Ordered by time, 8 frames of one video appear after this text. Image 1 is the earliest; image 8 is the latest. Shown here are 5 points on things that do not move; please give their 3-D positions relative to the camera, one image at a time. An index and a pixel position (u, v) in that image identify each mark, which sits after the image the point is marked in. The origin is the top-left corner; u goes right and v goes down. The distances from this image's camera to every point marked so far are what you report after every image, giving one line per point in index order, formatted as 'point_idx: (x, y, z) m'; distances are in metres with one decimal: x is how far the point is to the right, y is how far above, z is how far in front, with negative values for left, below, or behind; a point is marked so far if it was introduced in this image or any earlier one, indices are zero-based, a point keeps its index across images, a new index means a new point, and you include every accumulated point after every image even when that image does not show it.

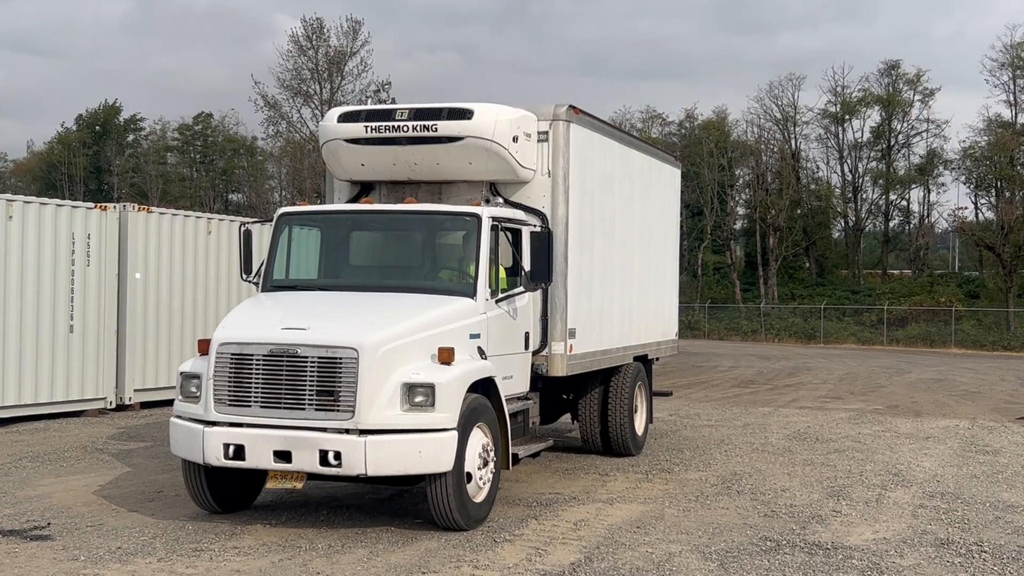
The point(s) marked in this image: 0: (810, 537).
0: (+2.8, -2.2, +5.7) m
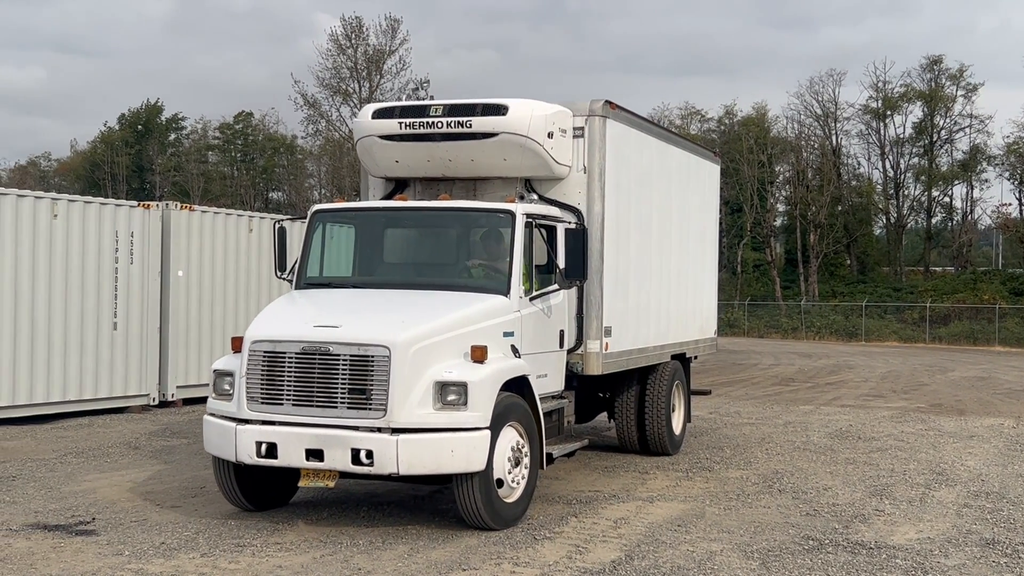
0: (+3.1, -2.2, +5.6) m
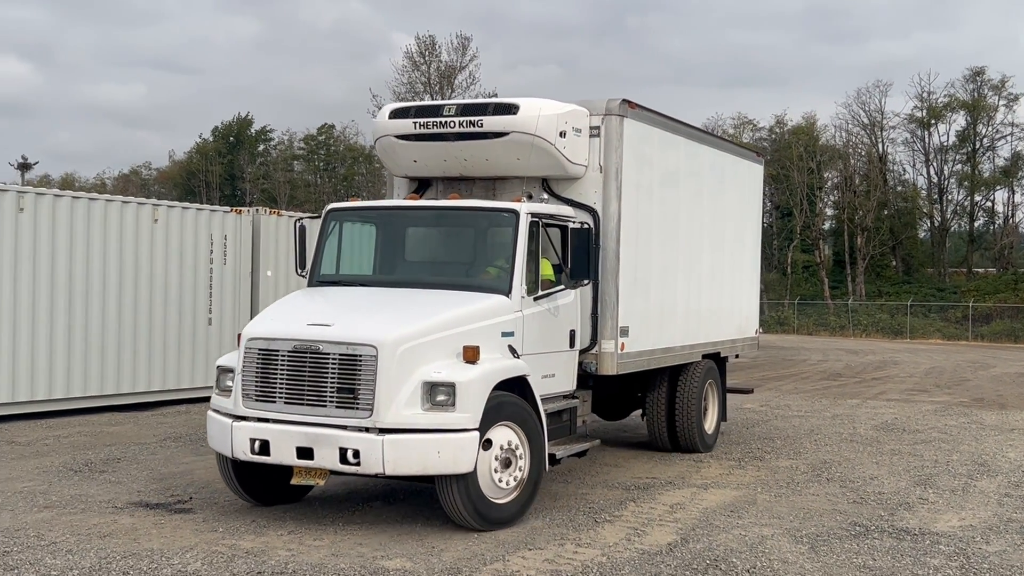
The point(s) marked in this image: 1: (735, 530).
0: (+3.6, -2.2, +5.9) m
1: (+1.9, -2.0, +5.4) m
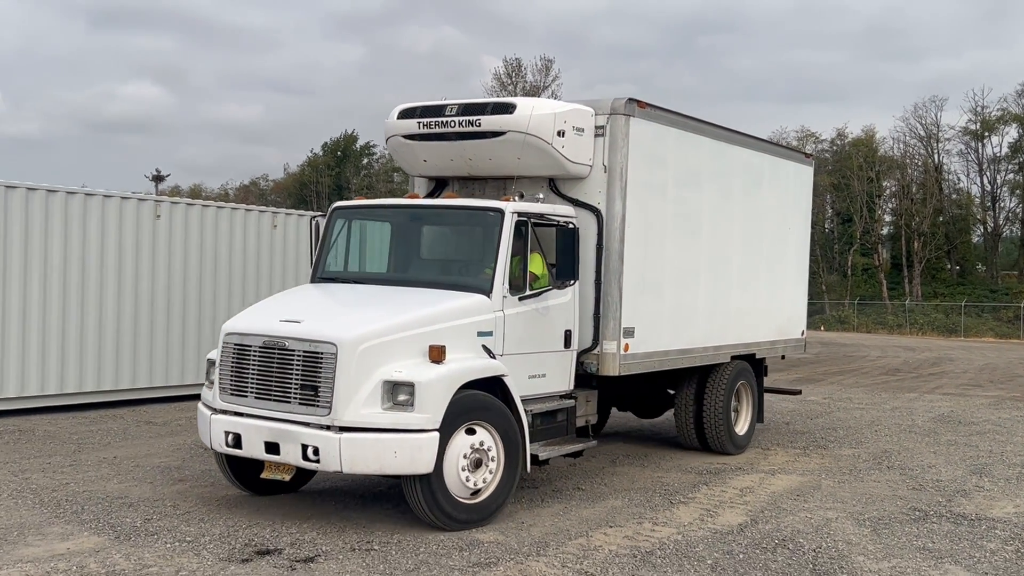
0: (+4.3, -2.2, +6.2) m
1: (+2.6, -2.0, +5.7) m
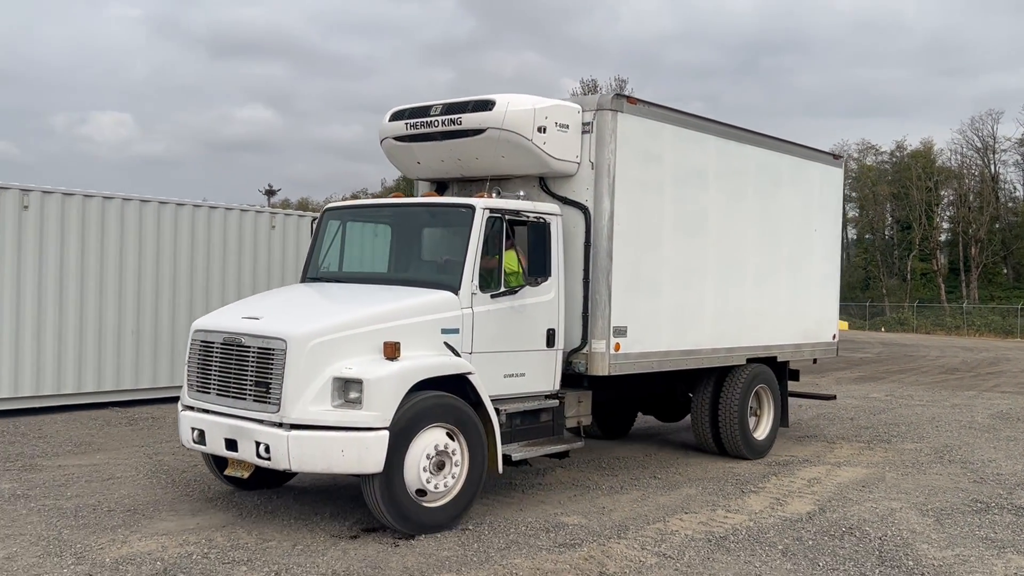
0: (+5.0, -2.2, +6.4) m
1: (+3.3, -2.1, +6.0) m
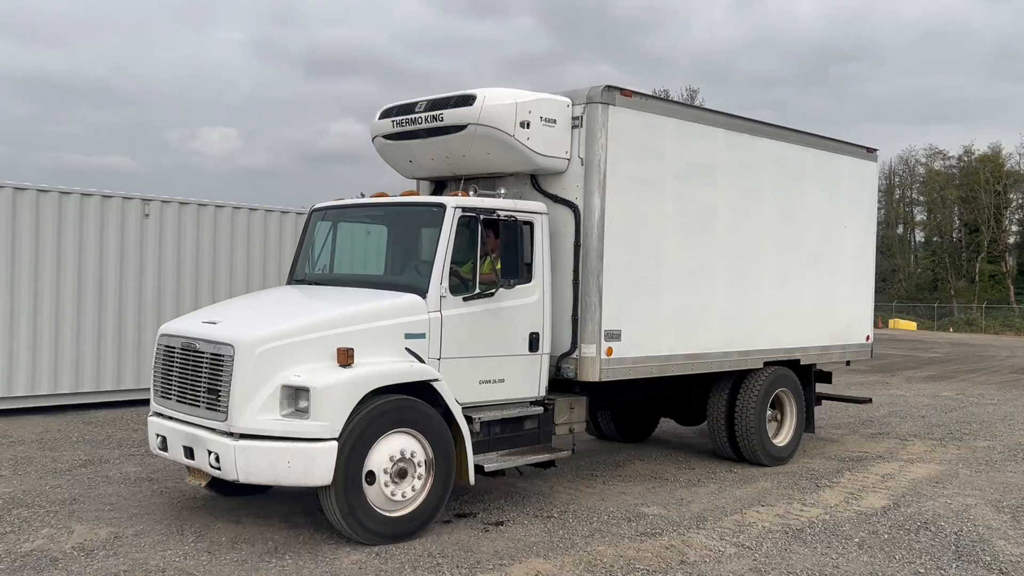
0: (+5.7, -2.3, +6.4) m
1: (+4.0, -2.1, +6.1) m
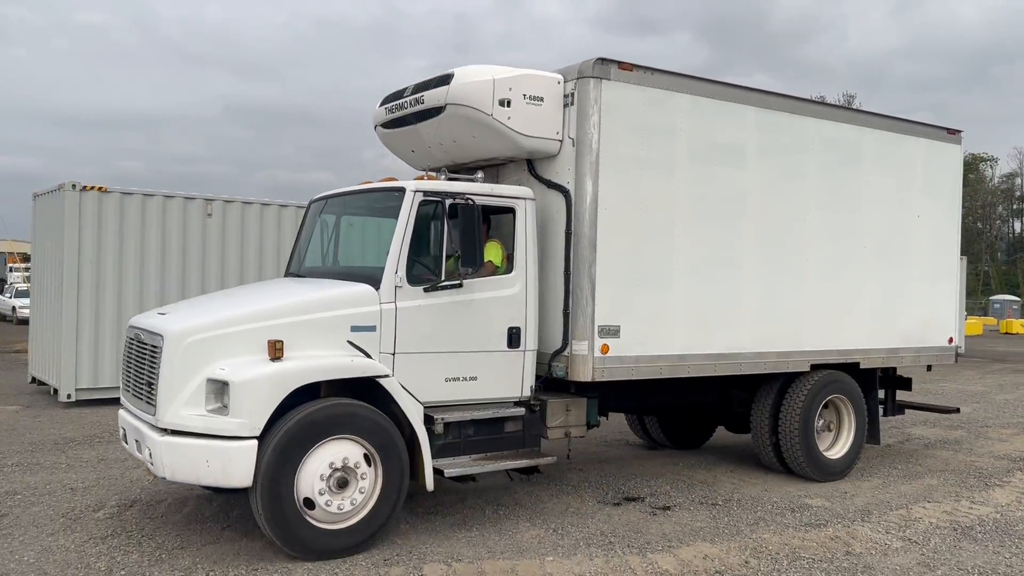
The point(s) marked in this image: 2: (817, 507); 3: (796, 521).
0: (+7.3, -2.3, +6.0) m
1: (+5.5, -2.1, +5.9) m
2: (+2.8, -2.1, +5.9) m
3: (+2.5, -2.1, +5.6) m
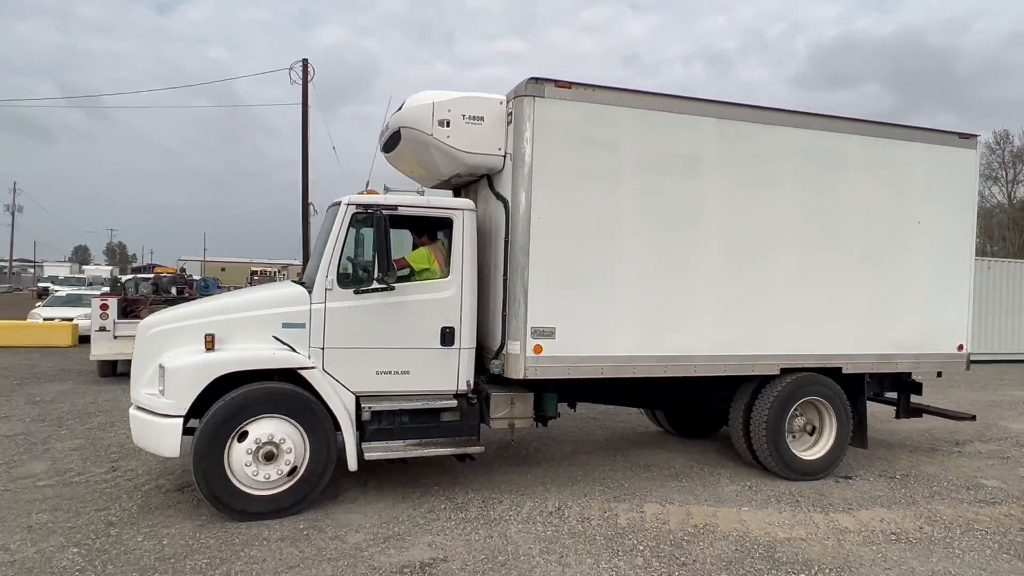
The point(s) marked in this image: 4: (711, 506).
0: (+9.4, -2.4, +5.7) m
1: (+7.7, -2.2, +6.0) m
2: (+5.0, -2.2, +6.7) m
3: (+4.7, -2.2, +6.5) m
4: (+2.2, -2.4, +6.9) m
